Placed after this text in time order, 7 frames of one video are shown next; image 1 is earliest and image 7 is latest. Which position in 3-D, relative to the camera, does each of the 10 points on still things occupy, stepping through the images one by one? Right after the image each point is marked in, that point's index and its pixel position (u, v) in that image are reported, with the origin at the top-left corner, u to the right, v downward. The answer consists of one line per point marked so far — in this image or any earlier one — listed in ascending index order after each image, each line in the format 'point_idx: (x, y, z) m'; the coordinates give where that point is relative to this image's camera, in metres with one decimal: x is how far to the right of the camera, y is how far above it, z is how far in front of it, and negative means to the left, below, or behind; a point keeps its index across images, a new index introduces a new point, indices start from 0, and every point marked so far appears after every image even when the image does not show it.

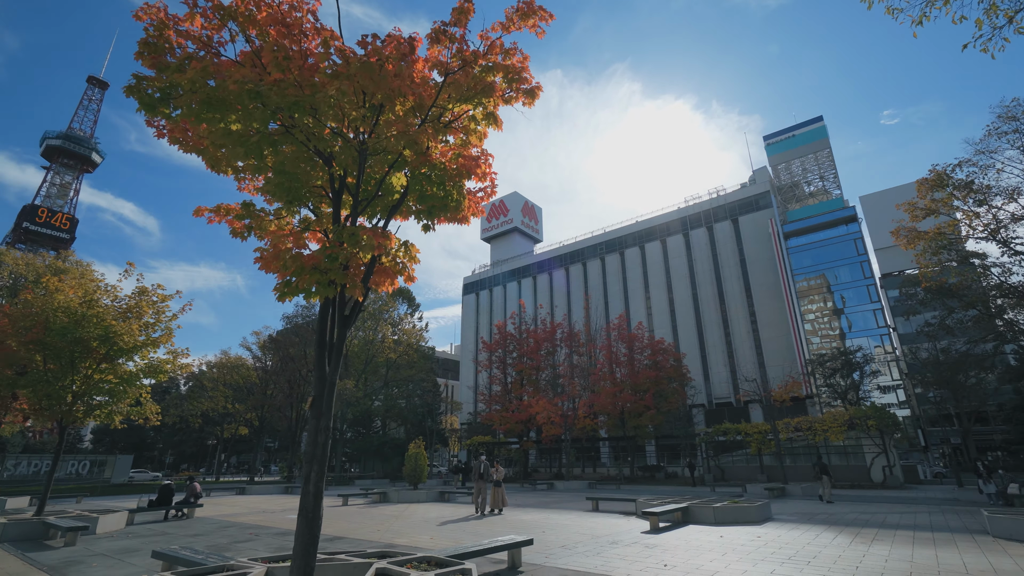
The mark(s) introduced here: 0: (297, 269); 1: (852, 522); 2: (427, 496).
0: (-1.9, +0.2, +4.4) m
1: (+7.2, -4.9, +10.3) m
2: (-2.9, -6.9, +16.3) m
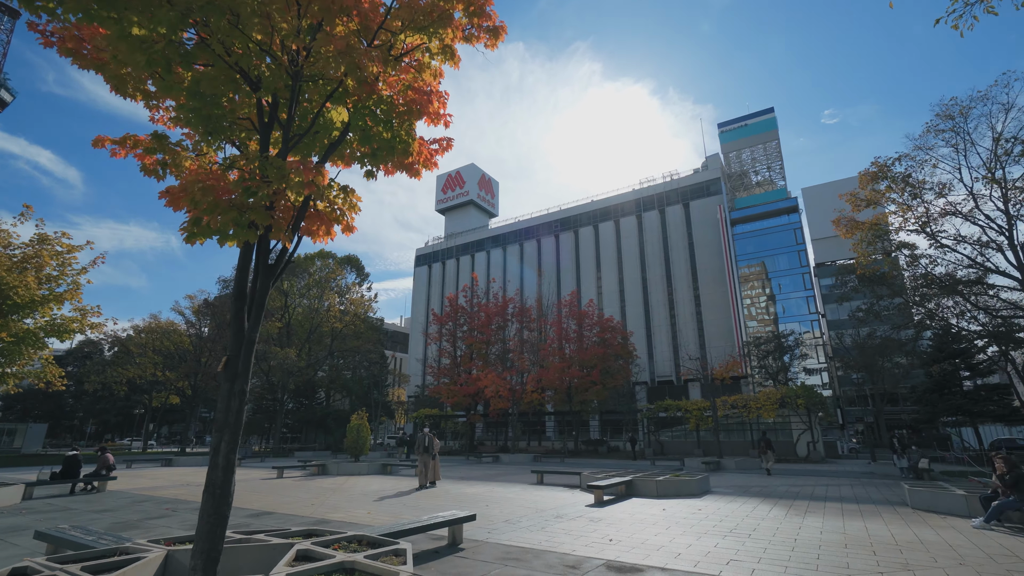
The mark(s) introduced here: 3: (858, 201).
0: (-2.3, +0.6, +3.7) m
1: (+6.0, -4.5, +10.8) m
2: (-4.6, -5.8, +15.8) m
3: (+13.2, +3.3, +18.8) m
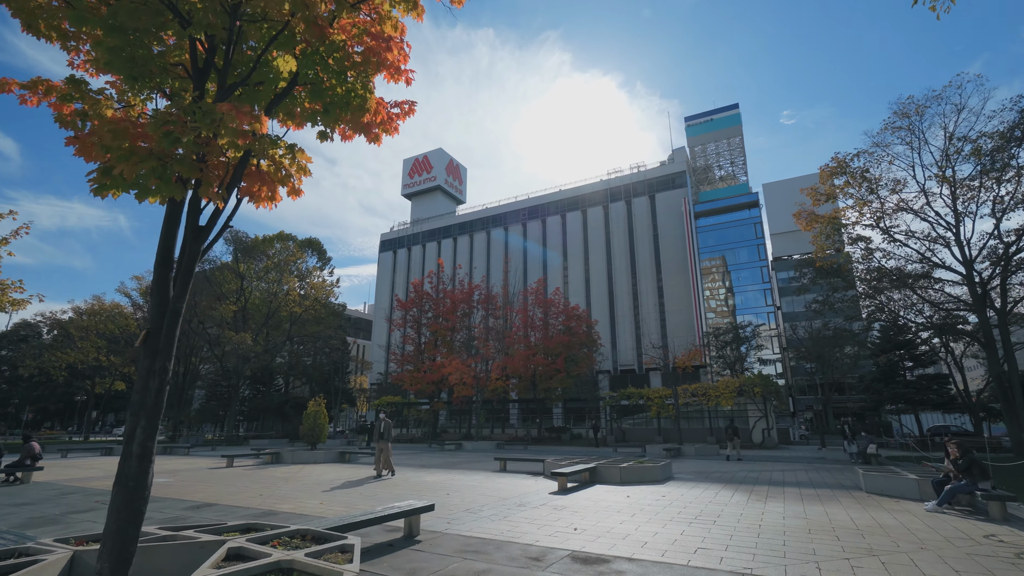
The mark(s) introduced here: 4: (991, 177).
0: (-2.5, +0.9, +3.2) m
1: (+5.1, -4.3, +10.9) m
2: (-5.8, -5.2, +15.2) m
3: (+11.9, +3.7, +19.2) m
4: (+16.8, +3.9, +17.2) m
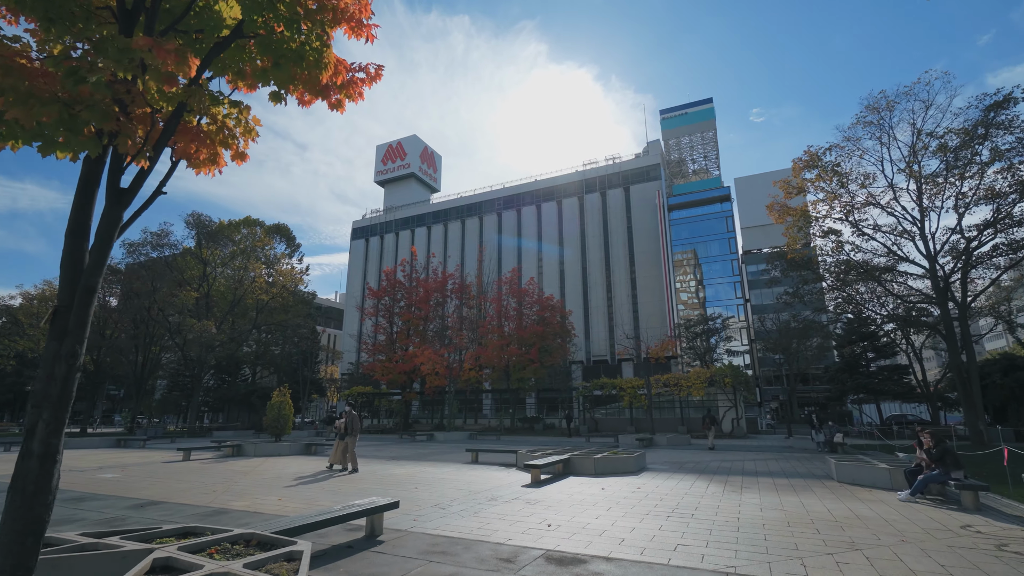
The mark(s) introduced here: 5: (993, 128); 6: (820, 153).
0: (-2.7, +1.0, +2.7) m
1: (+4.5, -4.0, +10.9) m
2: (-6.6, -4.8, +14.6) m
3: (+11.0, +4.0, +19.4) m
4: (+15.9, +4.1, +17.6) m
5: (+16.6, +5.5, +16.9) m
6: (+11.7, +5.2, +18.7) m
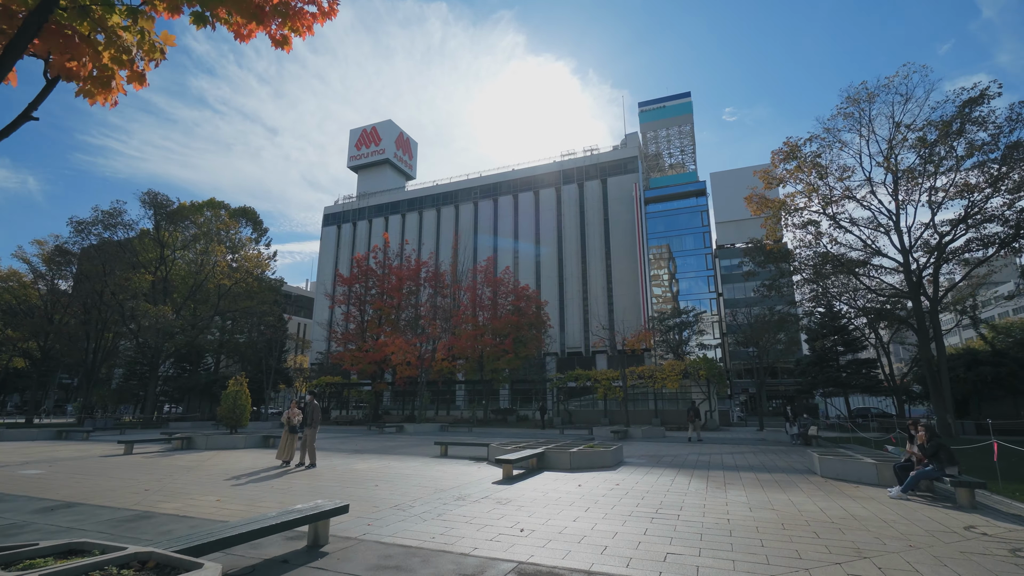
0: (-2.8, +1.3, +1.9) m
1: (+3.9, -3.8, +10.5) m
2: (-7.4, -4.3, +13.7) m
3: (+10.1, +4.3, +19.2) m
4: (+15.1, +4.3, +17.6) m
5: (+15.8, +5.7, +17.0) m
6: (+10.8, +5.5, +18.5) m
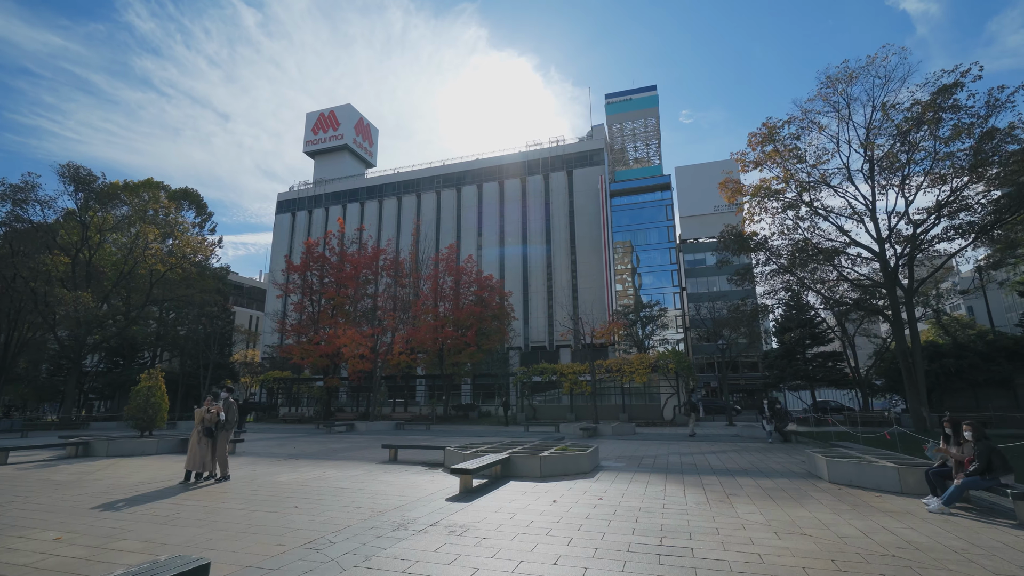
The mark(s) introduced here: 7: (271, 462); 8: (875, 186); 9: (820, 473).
0: (-2.8, +1.6, +0.1) m
1: (+3.2, -3.4, +9.3) m
2: (-8.4, -3.8, +11.6) m
3: (+8.7, +4.7, +18.4) m
4: (+13.9, +4.7, +17.2) m
5: (+14.7, +6.0, +16.6) m
6: (+9.6, +5.8, +17.7) m
7: (-4.9, -3.5, +10.1) m
8: (+13.1, +3.7, +17.6) m
9: (+4.7, -2.8, +7.5) m
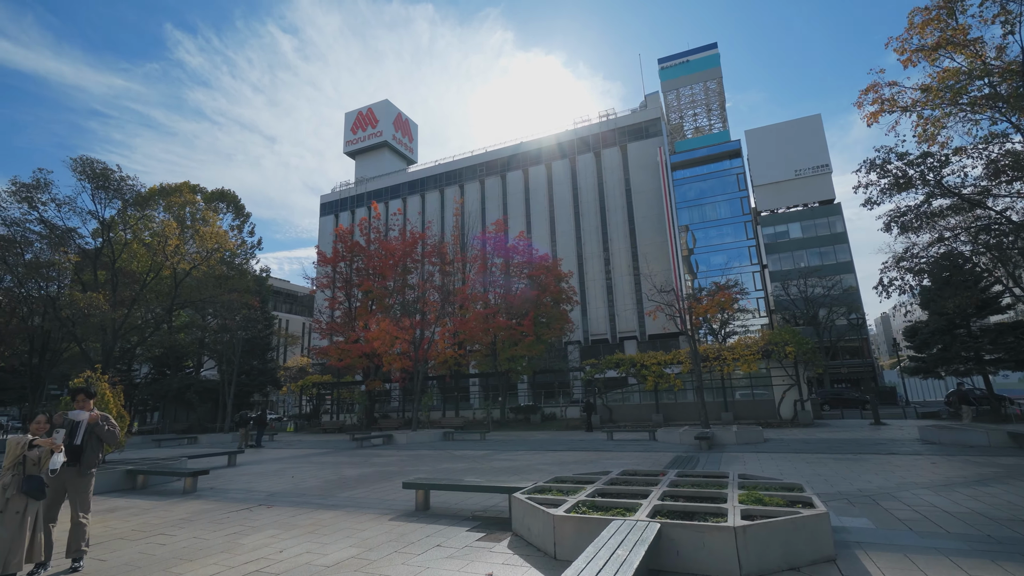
0: (-2.7, +2.5, -4.0) m
1: (+4.4, -2.2, +4.5) m
2: (-6.8, -3.2, +8.0) m
3: (+10.4, +6.2, +13.0) m
4: (+15.4, +6.4, +11.3) m
5: (+16.1, +7.8, +10.7) m
6: (+11.2, +7.4, +12.3) m
7: (-3.6, -2.8, +6.0) m
8: (+14.7, +5.4, +11.8) m
9: (+5.7, -1.5, +2.5) m
